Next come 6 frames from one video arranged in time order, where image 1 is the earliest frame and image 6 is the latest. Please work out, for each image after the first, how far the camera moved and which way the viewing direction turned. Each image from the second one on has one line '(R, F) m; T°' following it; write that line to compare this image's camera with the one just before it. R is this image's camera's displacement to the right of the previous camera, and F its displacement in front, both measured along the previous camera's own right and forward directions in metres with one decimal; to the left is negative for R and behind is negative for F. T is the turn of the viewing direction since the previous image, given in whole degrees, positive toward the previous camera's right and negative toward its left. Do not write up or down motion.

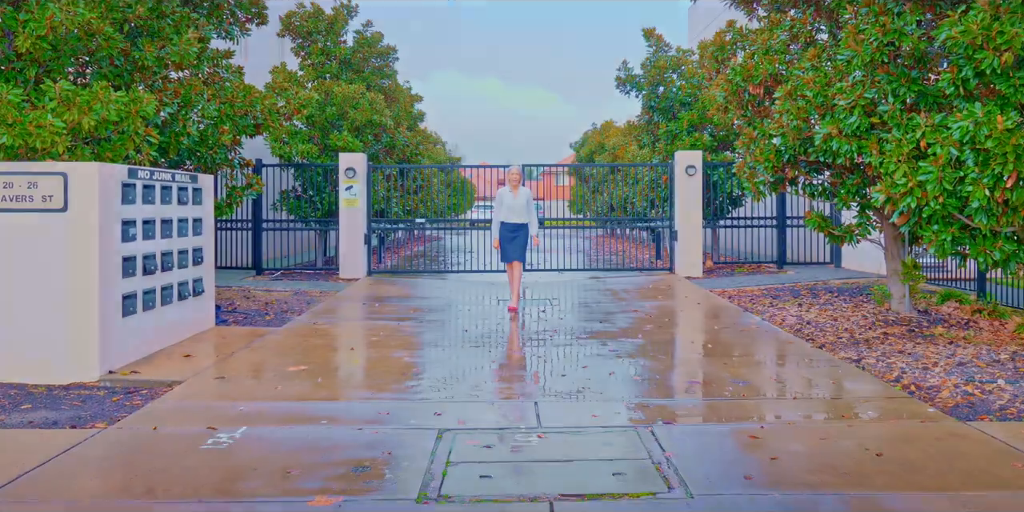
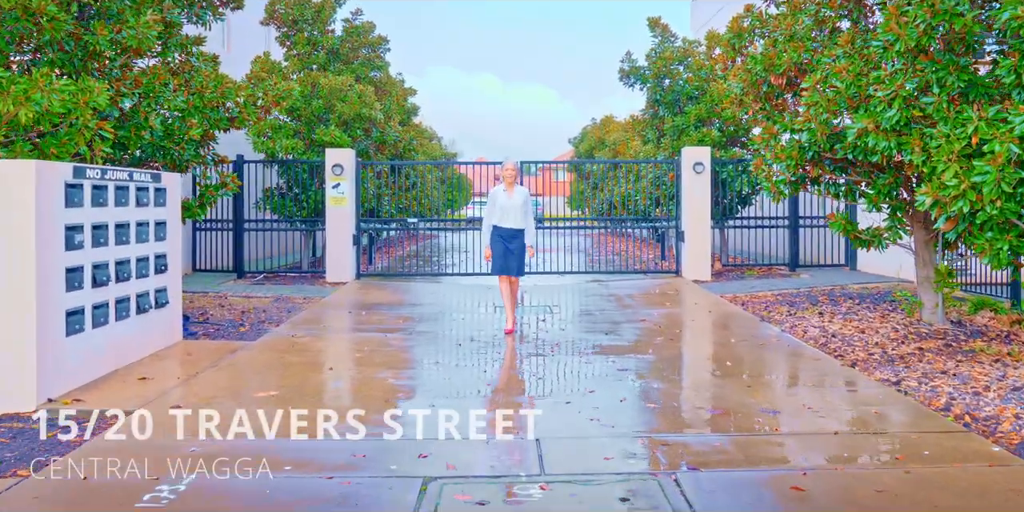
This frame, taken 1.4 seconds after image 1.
(0.0, +0.8) m; 0°
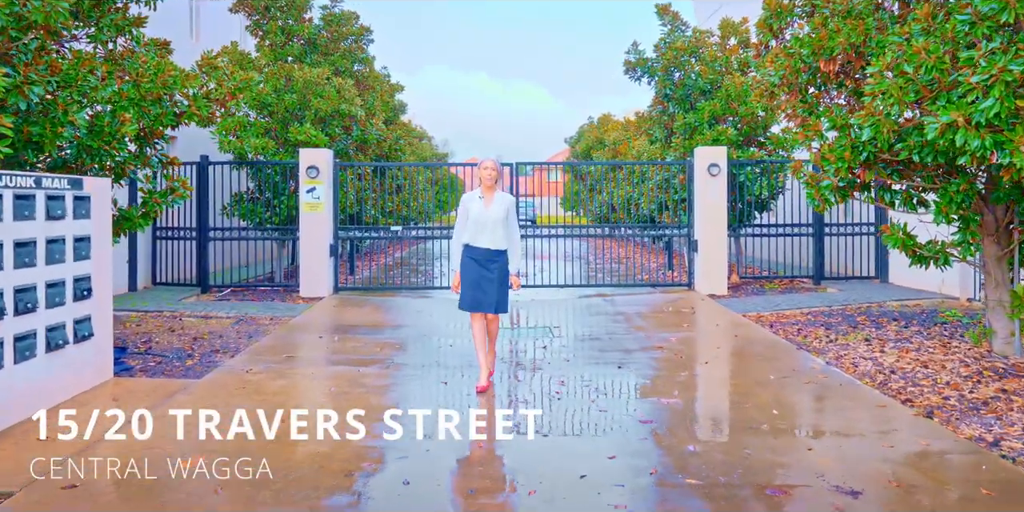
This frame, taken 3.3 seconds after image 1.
(0.0, +1.4) m; 0°
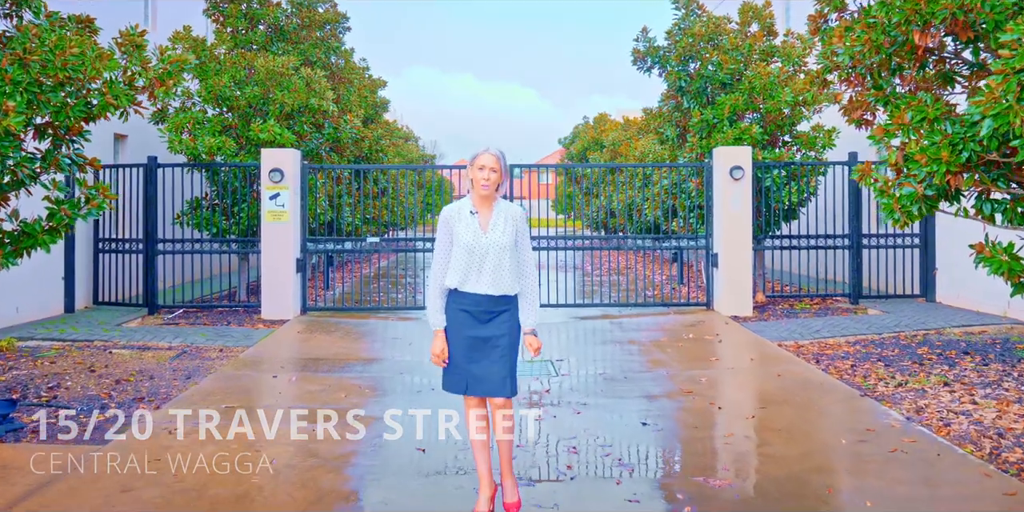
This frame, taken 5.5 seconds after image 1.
(-0.1, +1.7) m; +1°
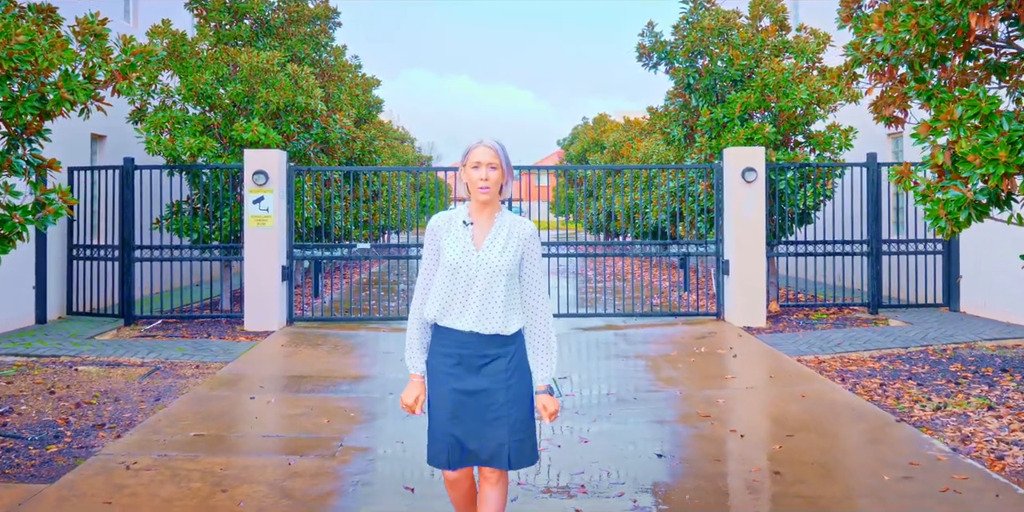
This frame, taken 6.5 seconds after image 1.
(0.0, +0.7) m; 0°
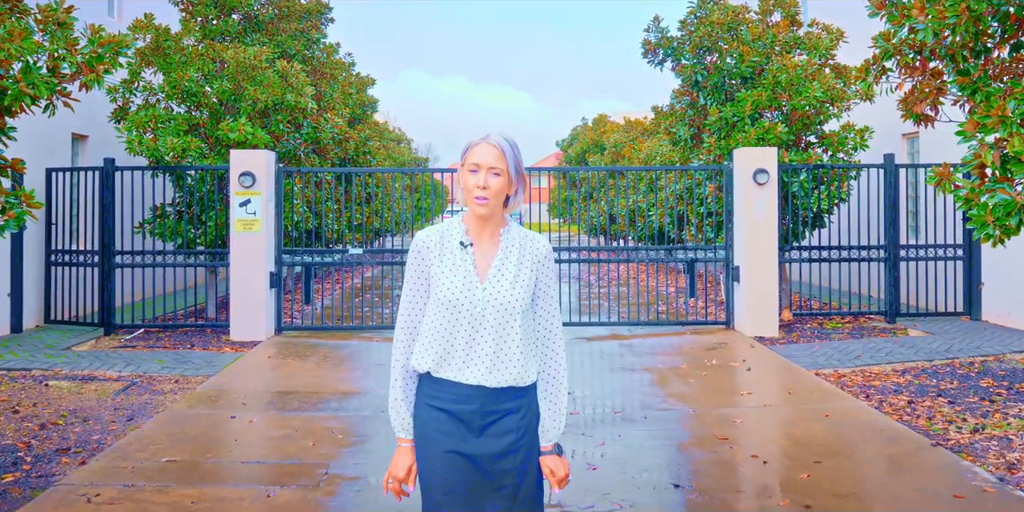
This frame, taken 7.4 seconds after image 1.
(0.0, +0.5) m; 0°
